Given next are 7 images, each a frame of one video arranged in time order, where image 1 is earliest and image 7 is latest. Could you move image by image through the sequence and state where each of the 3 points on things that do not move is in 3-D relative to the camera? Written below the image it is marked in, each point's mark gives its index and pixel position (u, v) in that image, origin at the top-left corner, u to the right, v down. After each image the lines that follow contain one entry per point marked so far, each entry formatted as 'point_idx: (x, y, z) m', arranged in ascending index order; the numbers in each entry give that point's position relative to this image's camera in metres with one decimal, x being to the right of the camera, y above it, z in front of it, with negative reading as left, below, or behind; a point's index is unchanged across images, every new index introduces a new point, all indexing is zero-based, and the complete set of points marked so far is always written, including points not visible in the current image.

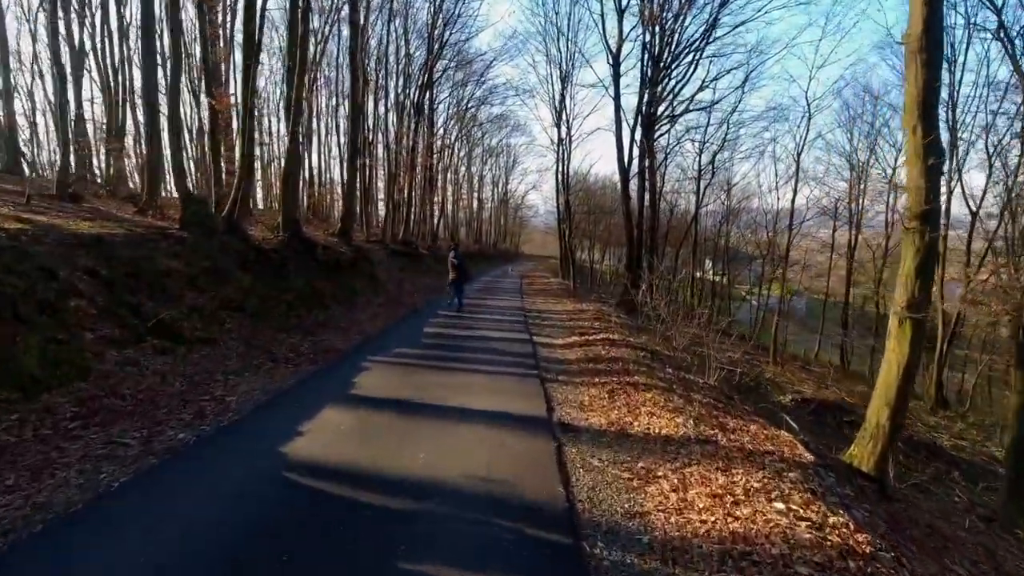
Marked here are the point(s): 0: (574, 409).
0: (+0.7, -1.3, +6.1) m
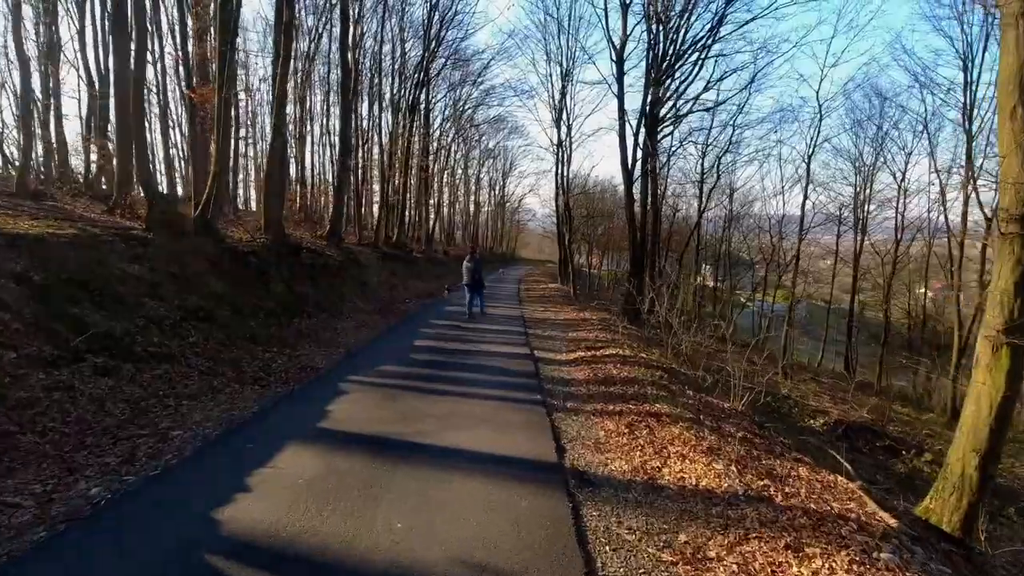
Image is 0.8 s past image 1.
0: (+0.7, -1.4, +5.0) m
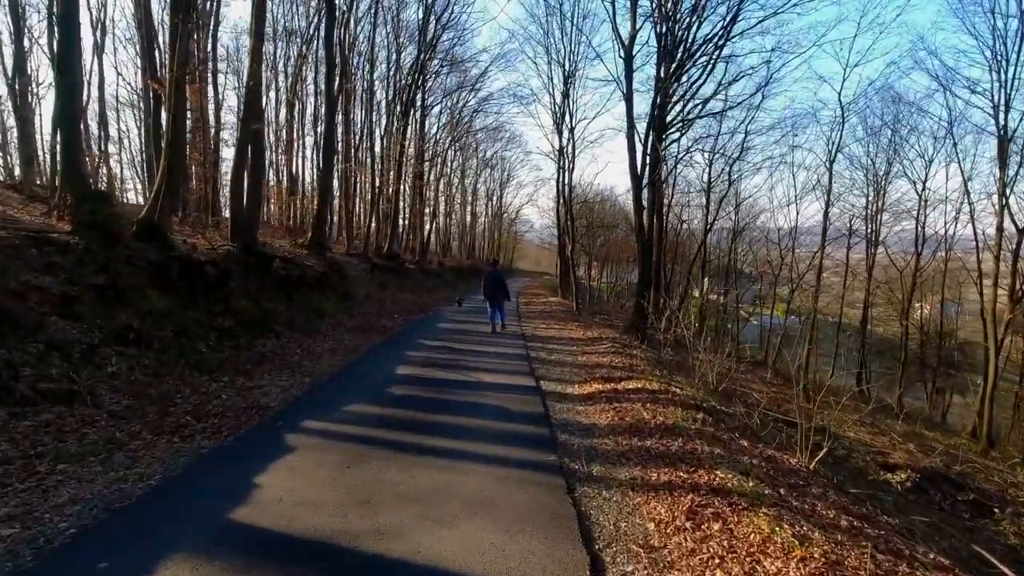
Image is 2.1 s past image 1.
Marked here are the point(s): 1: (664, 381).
0: (+0.8, -1.6, +3.2) m
1: (+2.3, -1.4, +8.7) m
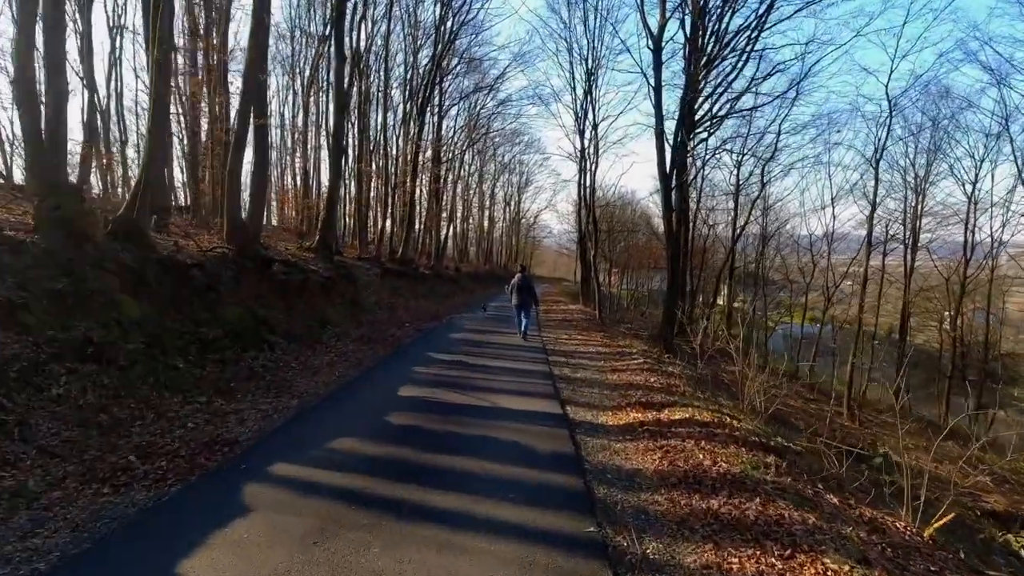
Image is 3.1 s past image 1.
0: (+0.9, -1.7, +1.9) m
1: (+2.6, -1.6, +7.4) m
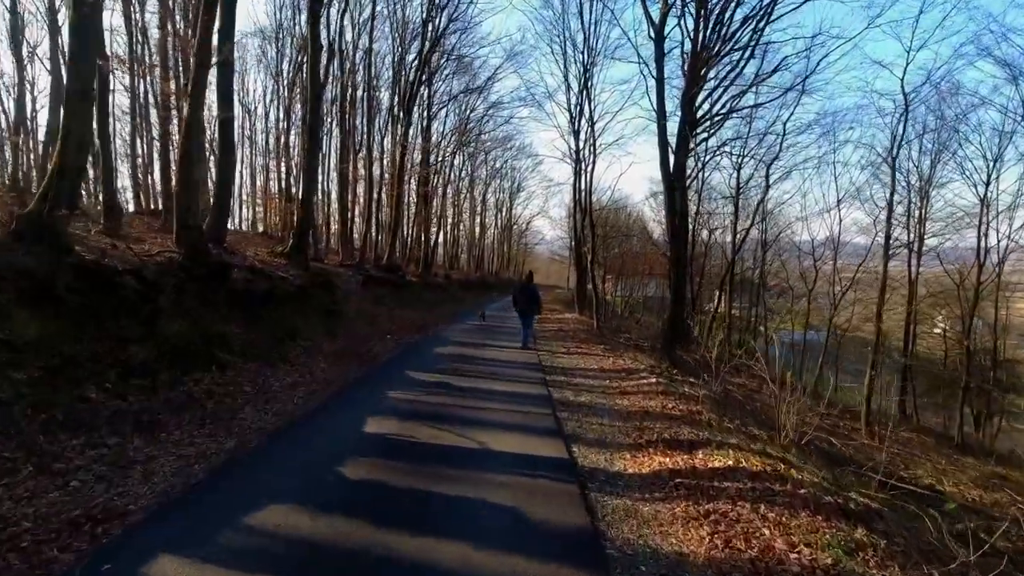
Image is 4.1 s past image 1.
0: (+0.9, -1.7, +0.5) m
1: (+2.5, -1.7, +5.9) m
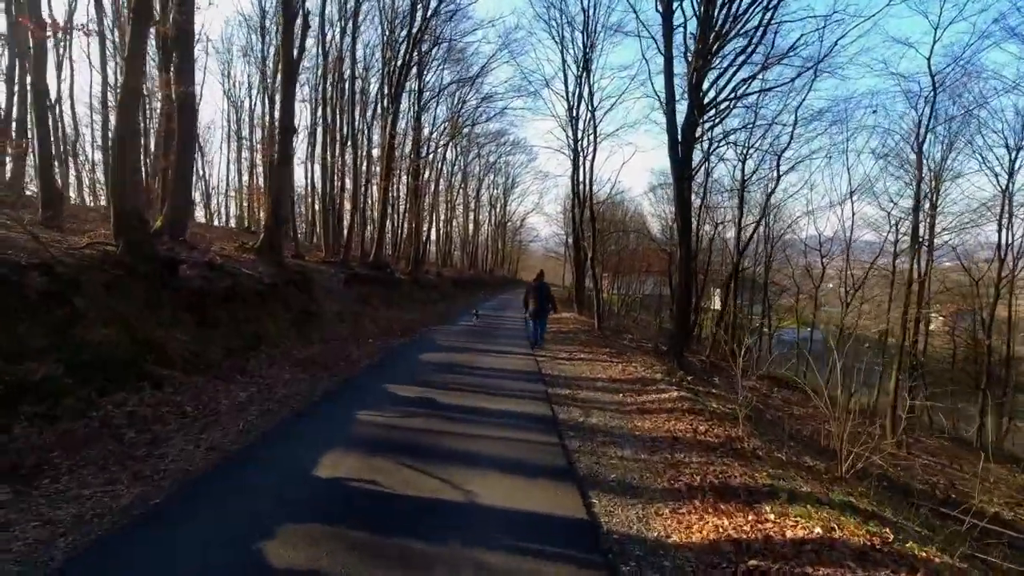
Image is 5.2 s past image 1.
0: (+0.9, -1.7, -1.0) m
1: (+2.5, -1.6, +4.5) m
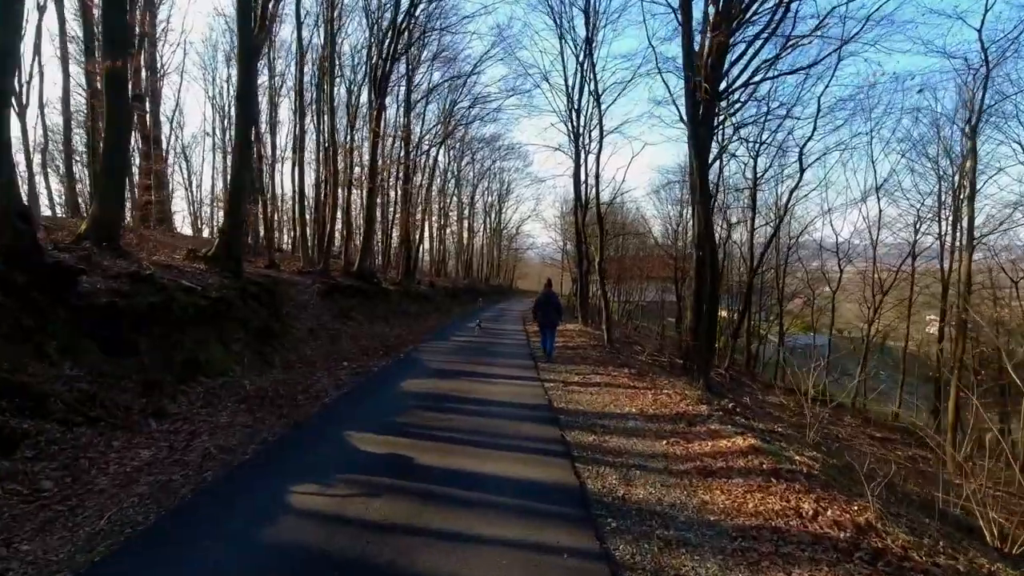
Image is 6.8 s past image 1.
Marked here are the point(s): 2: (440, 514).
0: (+1.0, -1.6, -3.2) m
1: (+2.6, -1.7, +2.3) m
2: (-0.5, -1.6, +4.2) m
